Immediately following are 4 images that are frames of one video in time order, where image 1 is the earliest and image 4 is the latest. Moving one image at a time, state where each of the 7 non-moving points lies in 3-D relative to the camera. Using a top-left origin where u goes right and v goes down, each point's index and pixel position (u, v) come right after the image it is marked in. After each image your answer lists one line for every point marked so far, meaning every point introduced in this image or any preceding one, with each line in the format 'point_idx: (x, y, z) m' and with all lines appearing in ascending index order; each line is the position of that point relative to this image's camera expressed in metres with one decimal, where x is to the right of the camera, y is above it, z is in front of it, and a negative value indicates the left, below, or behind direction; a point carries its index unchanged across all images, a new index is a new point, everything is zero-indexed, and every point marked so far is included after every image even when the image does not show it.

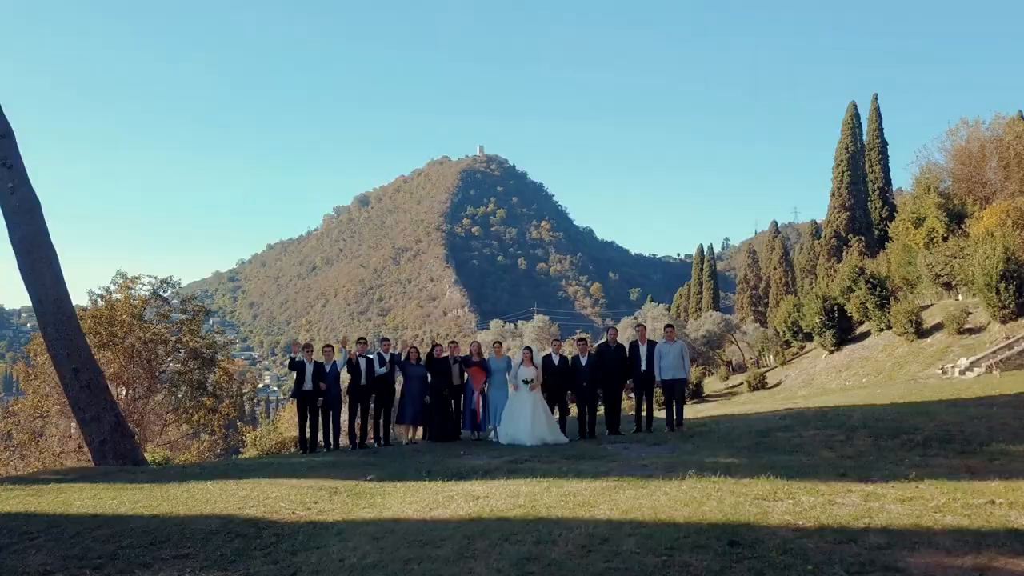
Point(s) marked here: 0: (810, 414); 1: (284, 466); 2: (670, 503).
0: (+4.2, -1.8, +9.7) m
1: (-2.4, -1.9, +7.1) m
2: (+1.1, -1.6, +4.9) m
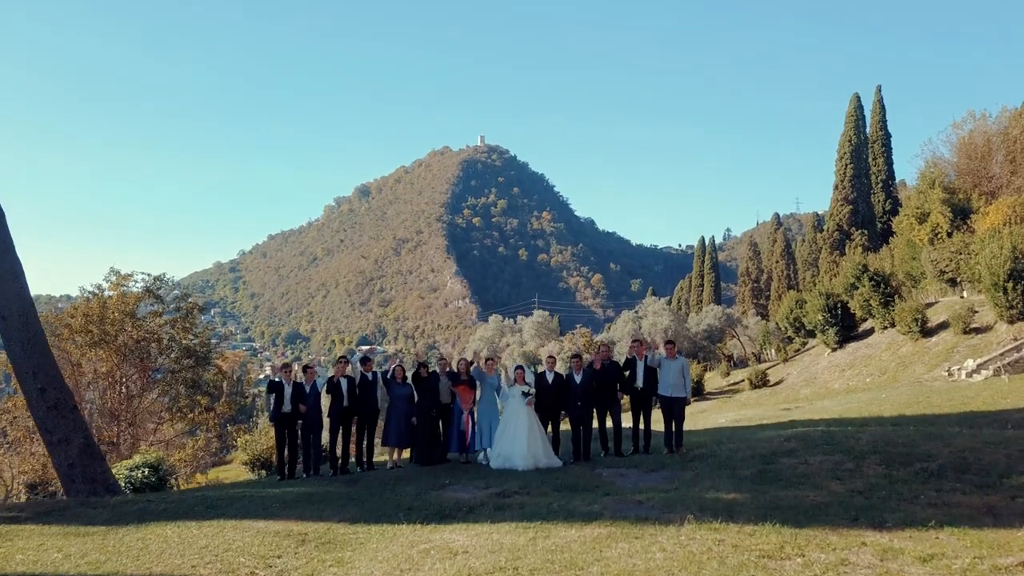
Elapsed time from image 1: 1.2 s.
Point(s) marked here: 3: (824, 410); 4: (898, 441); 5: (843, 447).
0: (+4.1, -2.0, +9.2) m
1: (-2.5, -2.1, +6.7) m
2: (+1.0, -1.8, +4.5) m
3: (+7.7, -3.0, +16.9) m
4: (+4.8, -1.9, +8.4) m
5: (+4.1, -2.0, +8.4) m
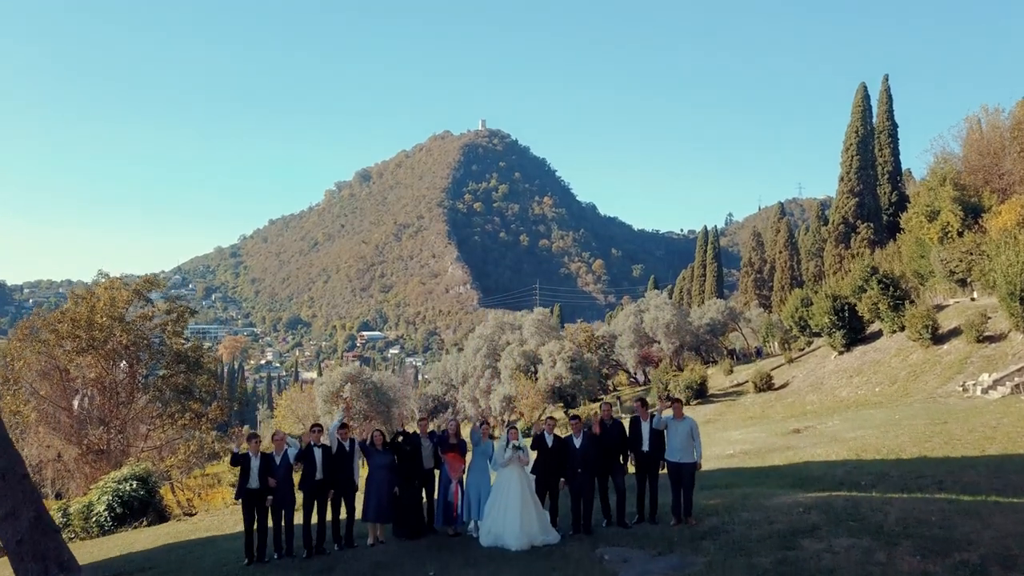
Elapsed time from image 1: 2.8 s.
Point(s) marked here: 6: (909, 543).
0: (+4.0, -2.6, +8.4) m
1: (-2.6, -2.8, +5.9) m
2: (+0.9, -2.6, +3.7) m
3: (+7.6, -3.5, +16.1) m
4: (+4.7, -2.6, +7.6) m
5: (+4.0, -2.6, +7.6) m
6: (+4.1, -2.6, +7.0) m
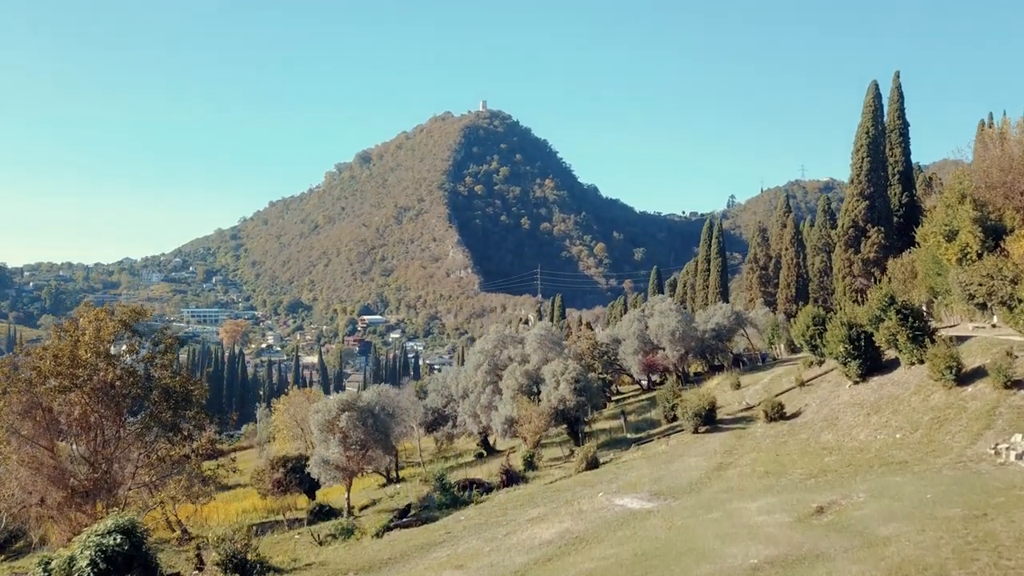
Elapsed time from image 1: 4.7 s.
0: (+4.1, -4.7, +7.1) m
1: (-2.5, -4.9, +4.6) m
2: (+1.0, -4.7, +2.4) m
3: (+7.7, -5.3, +14.8) m
4: (+4.8, -4.6, +6.4) m
5: (+4.1, -4.7, +6.3) m
6: (+4.2, -4.7, +5.8) m
